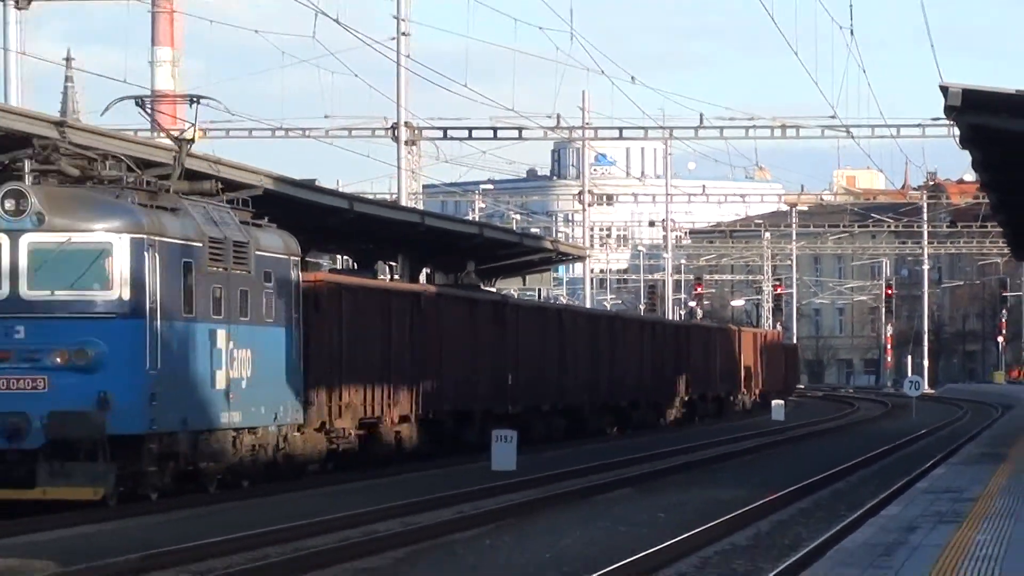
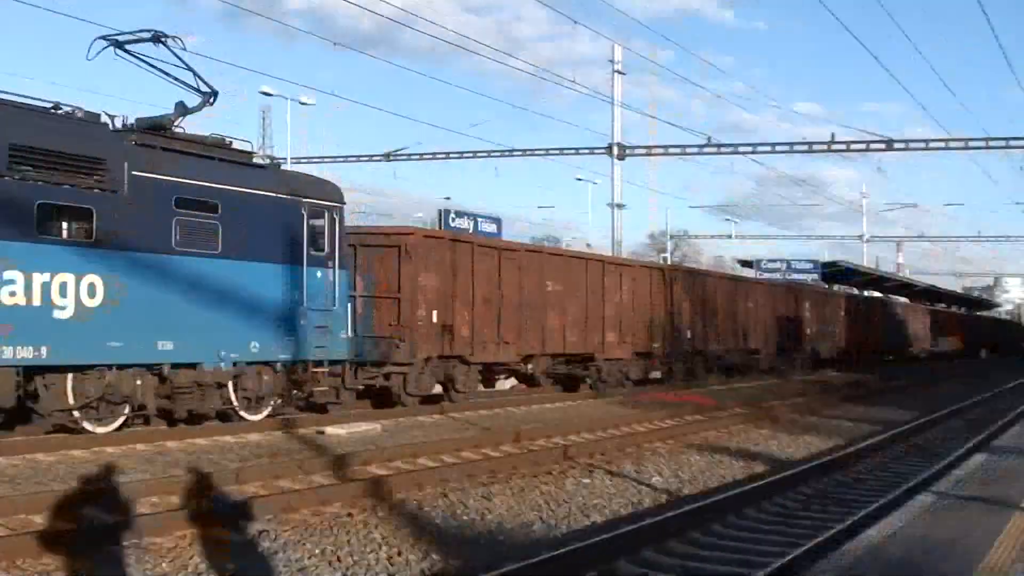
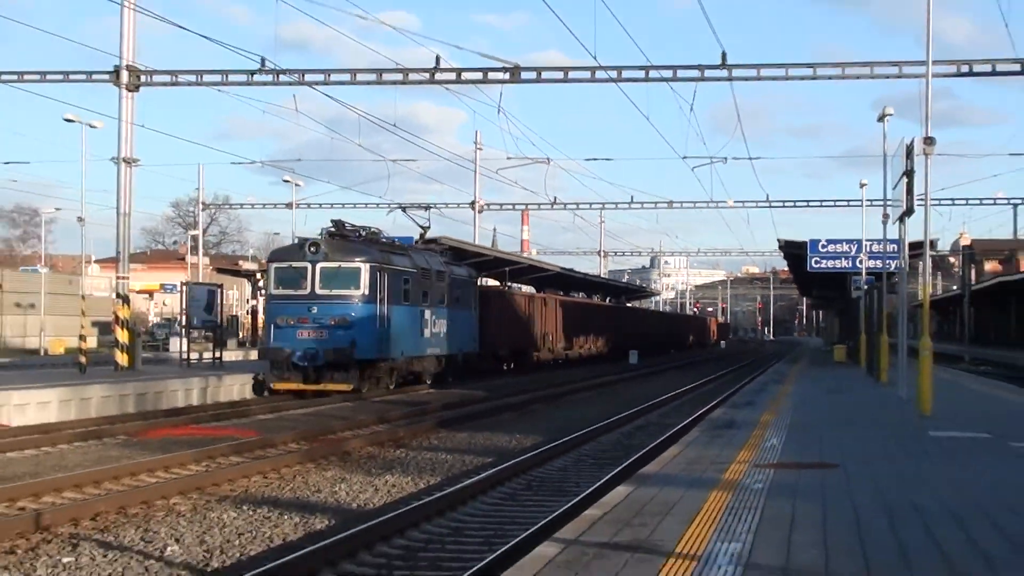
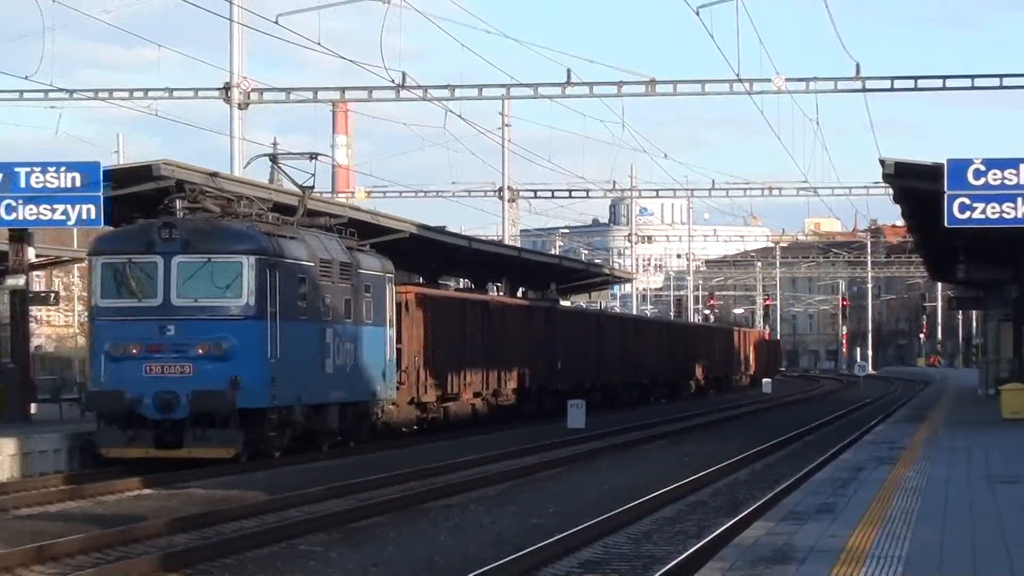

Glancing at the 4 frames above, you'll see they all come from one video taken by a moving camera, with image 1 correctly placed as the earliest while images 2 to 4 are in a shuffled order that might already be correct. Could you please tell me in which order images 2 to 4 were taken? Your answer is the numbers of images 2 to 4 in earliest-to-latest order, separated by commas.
4, 3, 2
